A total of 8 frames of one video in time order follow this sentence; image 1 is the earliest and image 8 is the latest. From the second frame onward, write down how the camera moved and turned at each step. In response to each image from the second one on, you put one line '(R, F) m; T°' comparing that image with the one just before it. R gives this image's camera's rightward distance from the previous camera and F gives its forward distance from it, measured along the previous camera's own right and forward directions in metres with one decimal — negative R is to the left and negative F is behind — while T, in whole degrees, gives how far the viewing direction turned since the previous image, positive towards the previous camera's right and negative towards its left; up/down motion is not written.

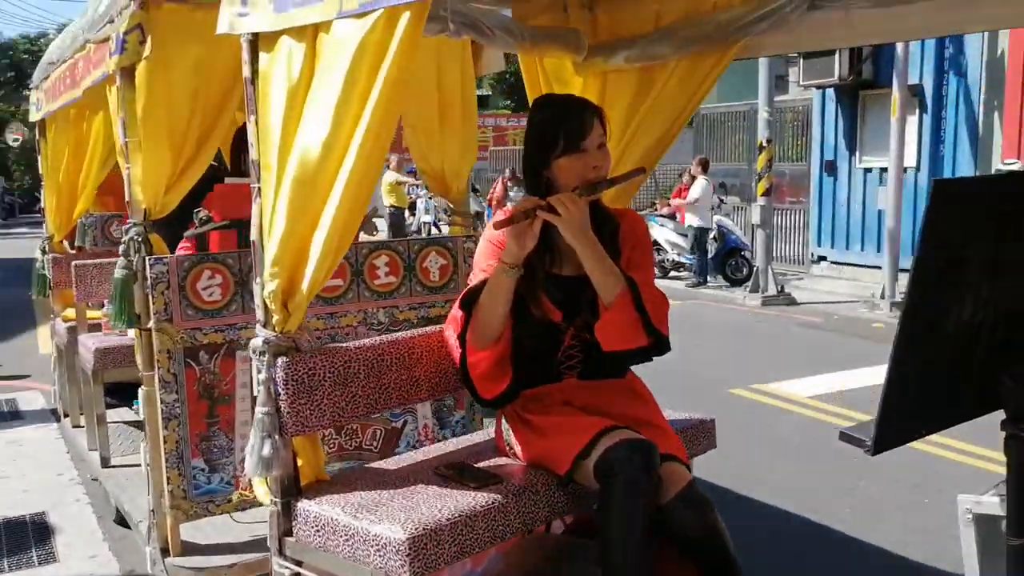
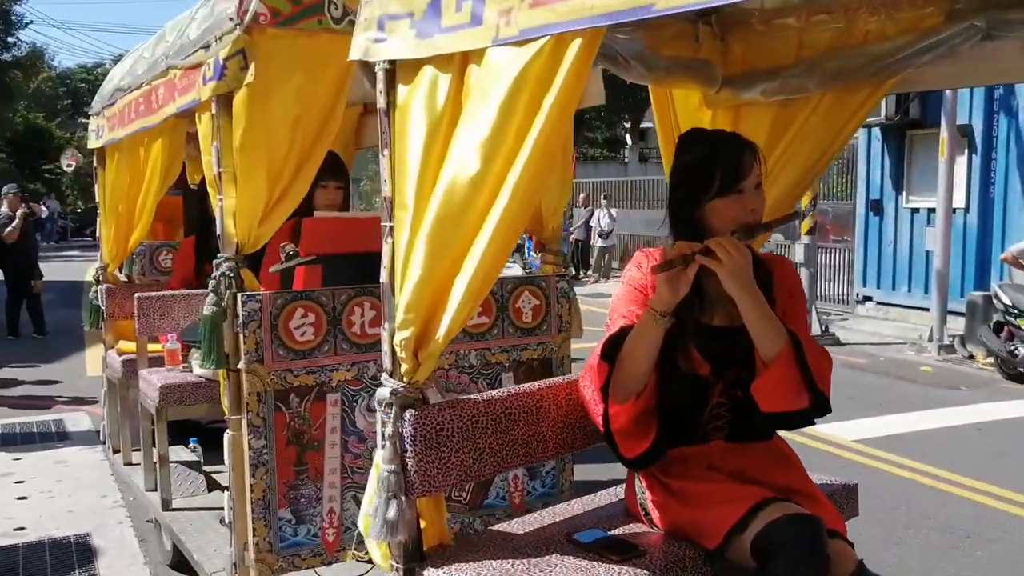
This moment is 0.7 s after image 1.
(-0.4, +0.2) m; -1°
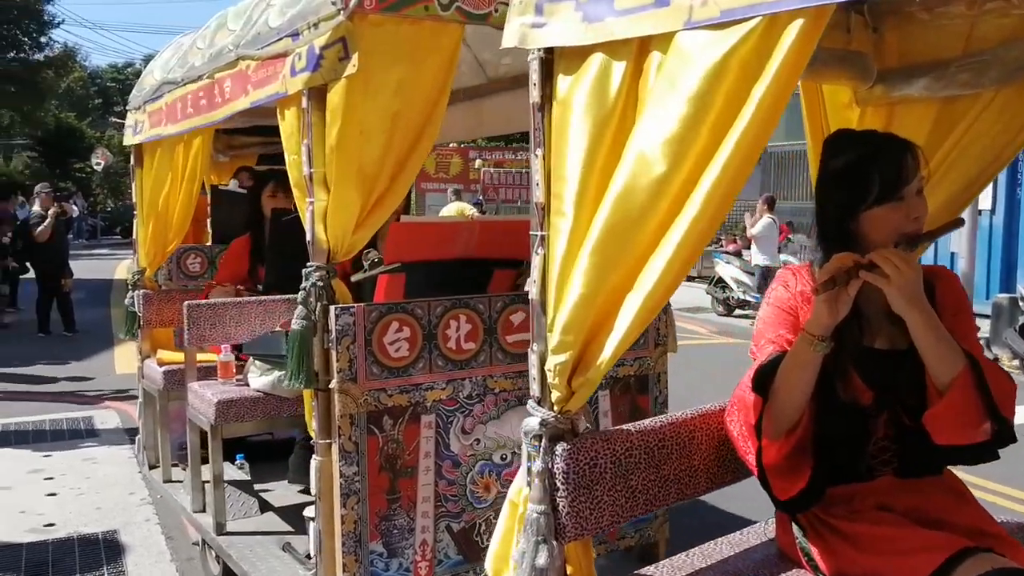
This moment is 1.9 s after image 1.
(-0.4, +0.3) m; 0°
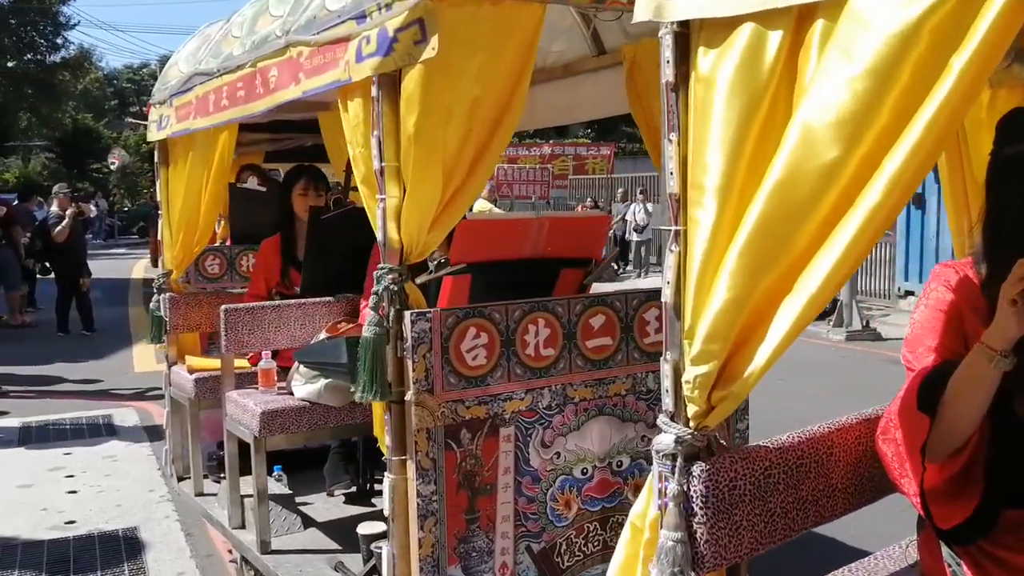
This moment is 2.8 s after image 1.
(-0.3, +0.2) m; 0°
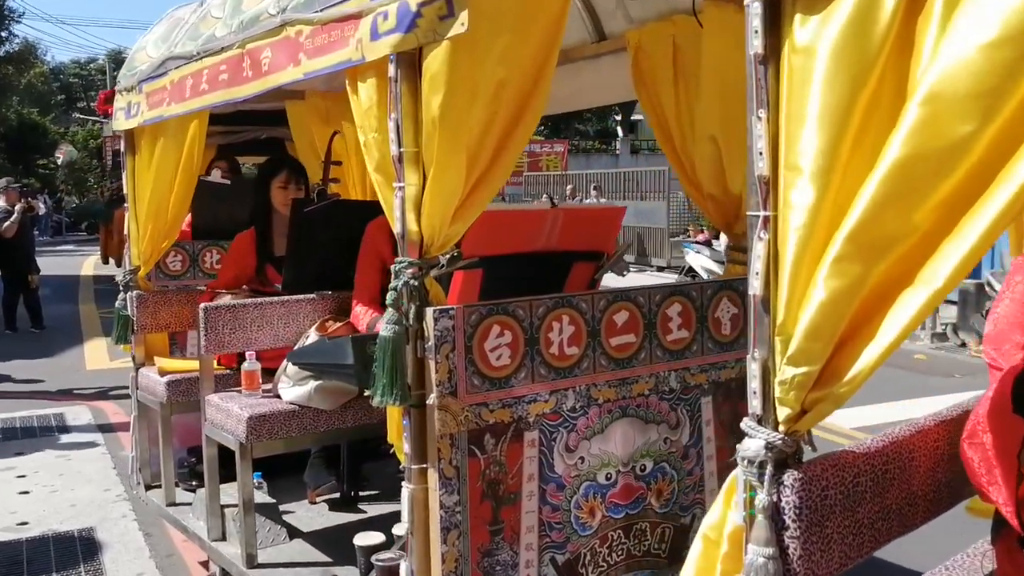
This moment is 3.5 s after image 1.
(-0.2, +0.2) m; +3°
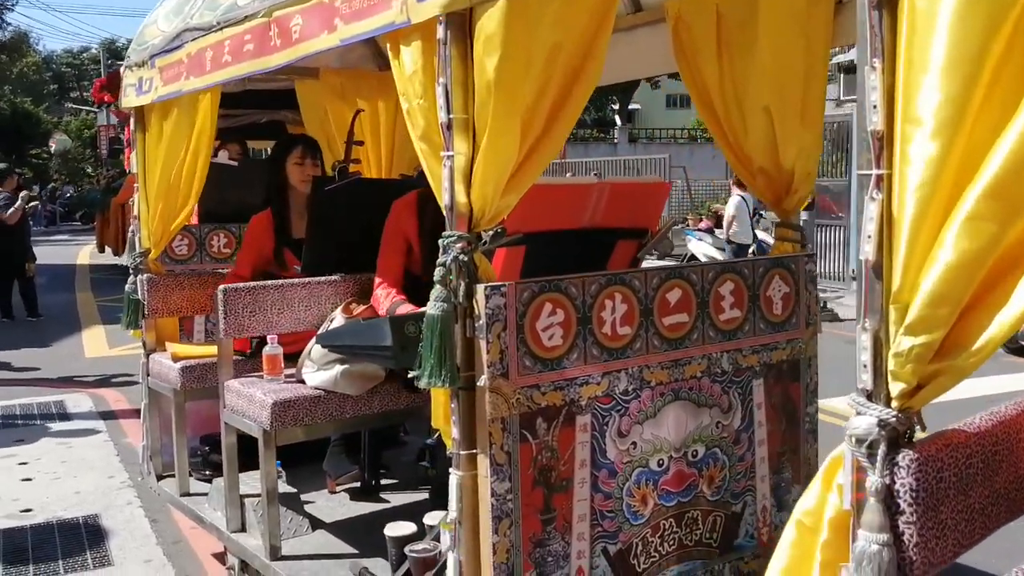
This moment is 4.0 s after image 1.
(-0.2, +0.2) m; 0°
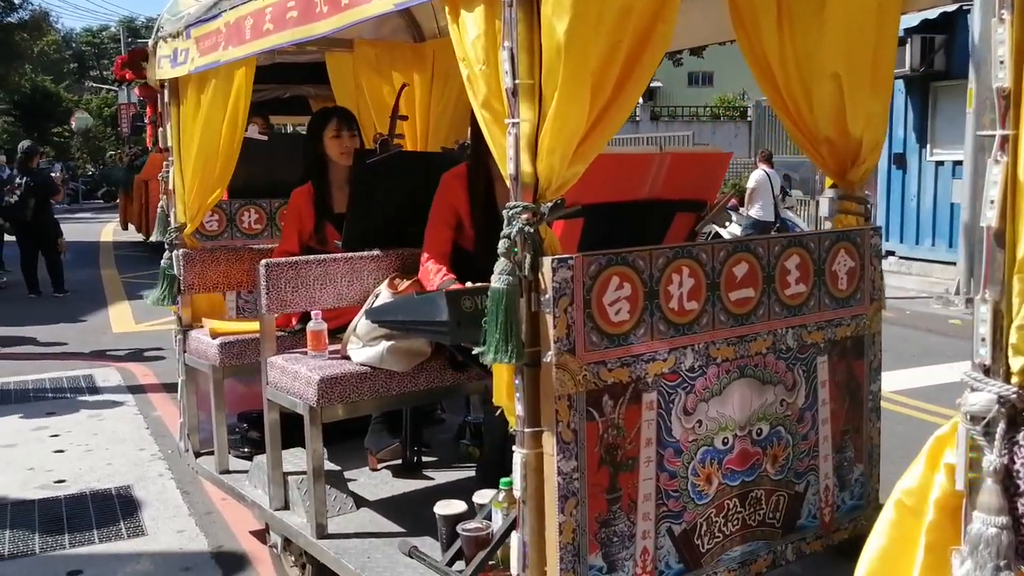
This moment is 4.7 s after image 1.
(-0.1, +0.1) m; -1°
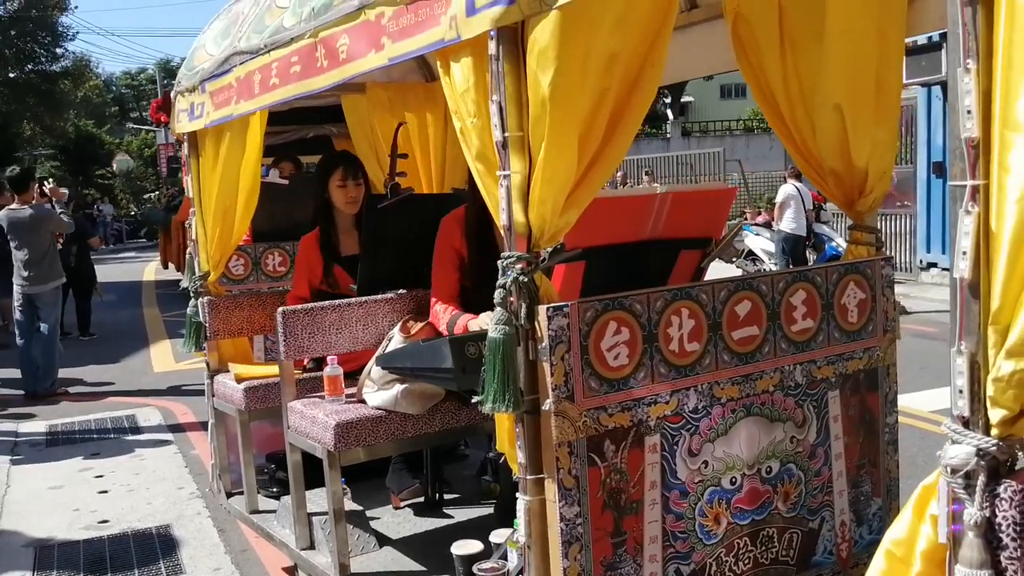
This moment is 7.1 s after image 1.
(+0.1, 0.0) m; -2°
